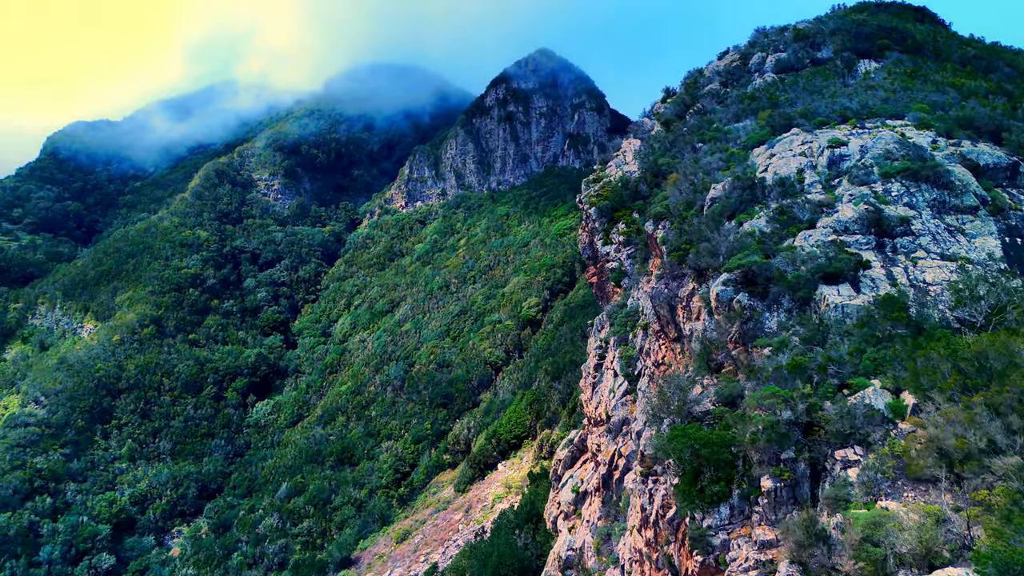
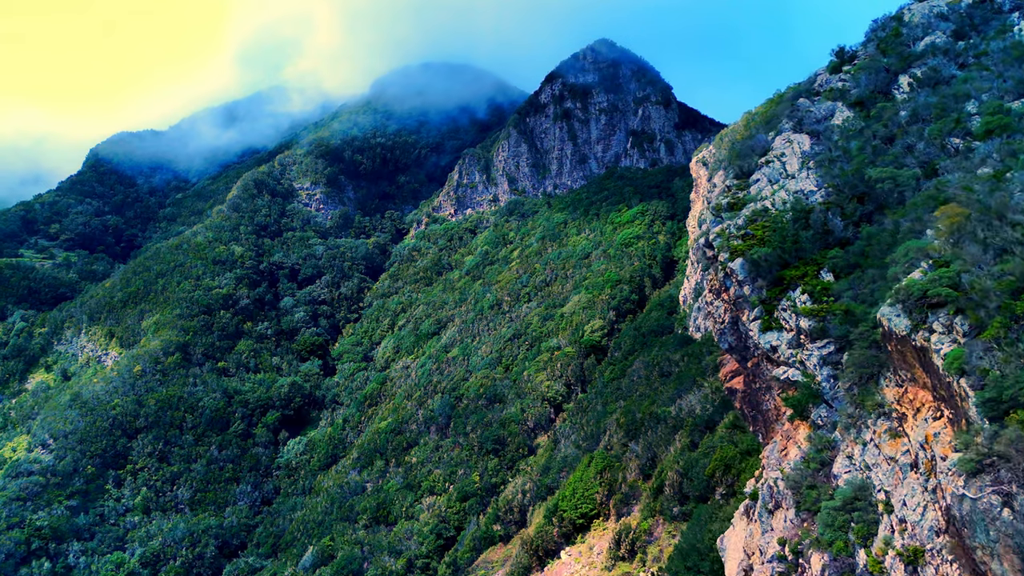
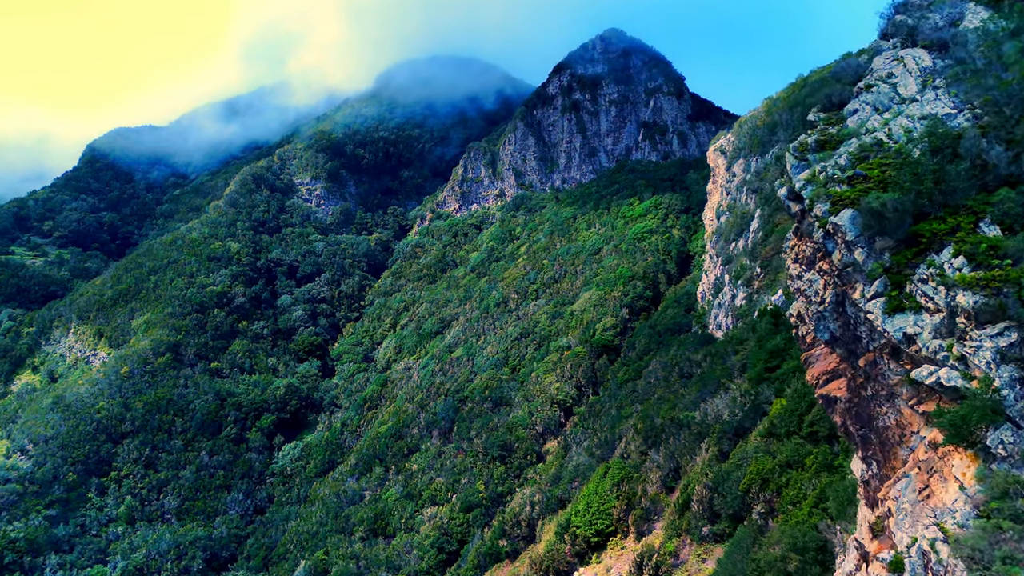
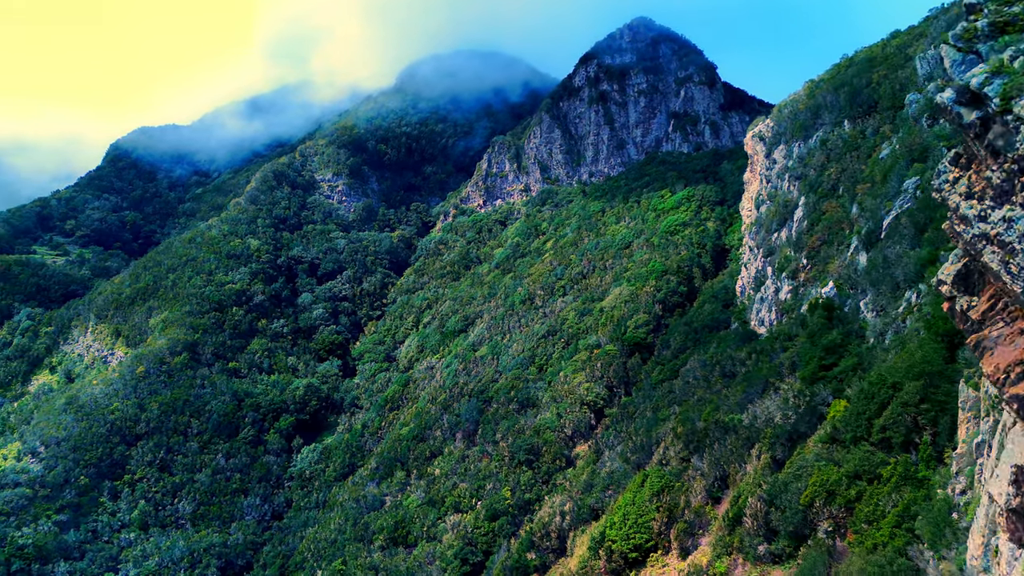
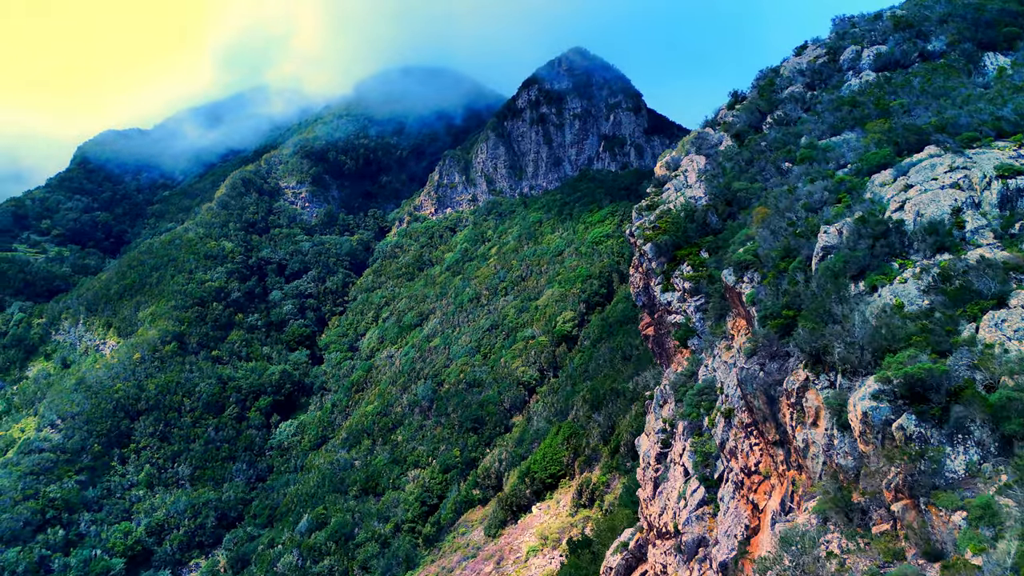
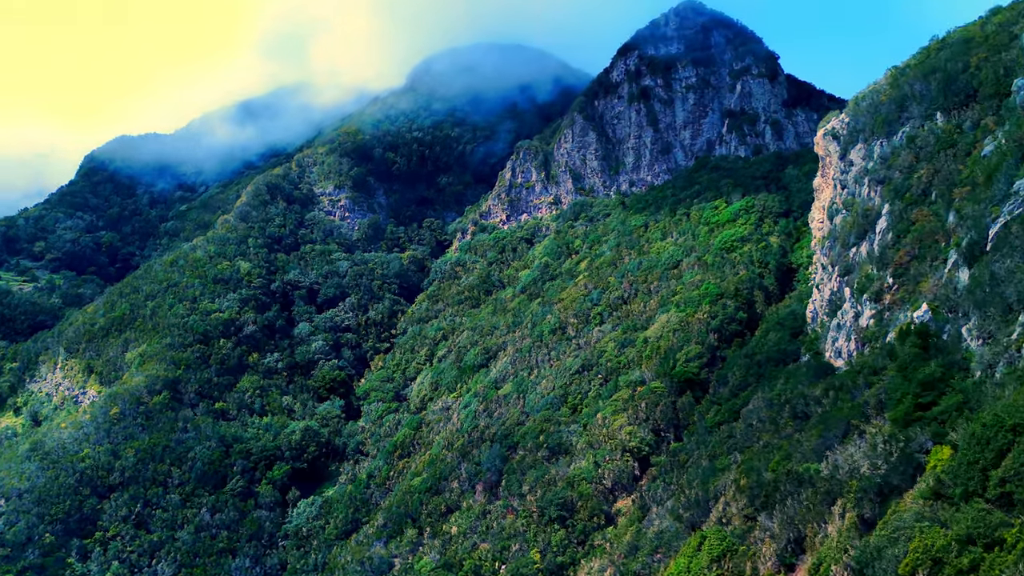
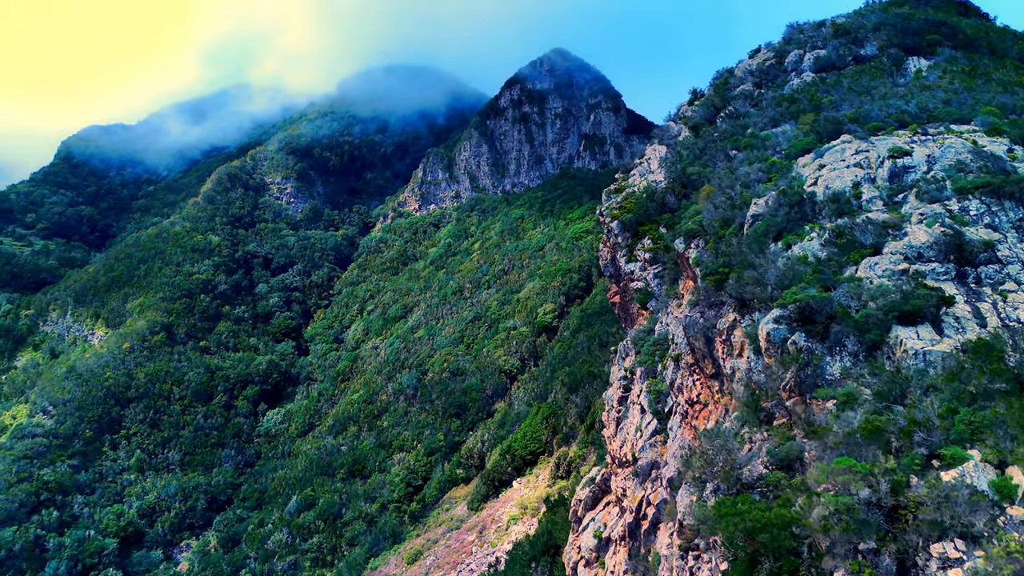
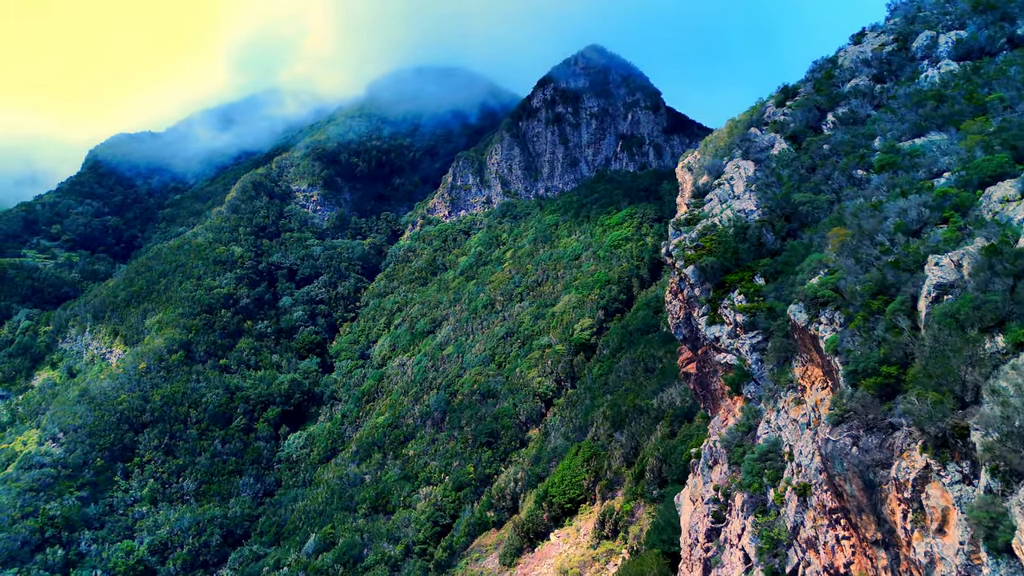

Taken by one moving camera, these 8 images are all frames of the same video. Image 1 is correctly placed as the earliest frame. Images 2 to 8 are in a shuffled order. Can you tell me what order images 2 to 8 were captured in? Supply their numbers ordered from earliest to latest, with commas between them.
7, 5, 8, 2, 3, 4, 6
